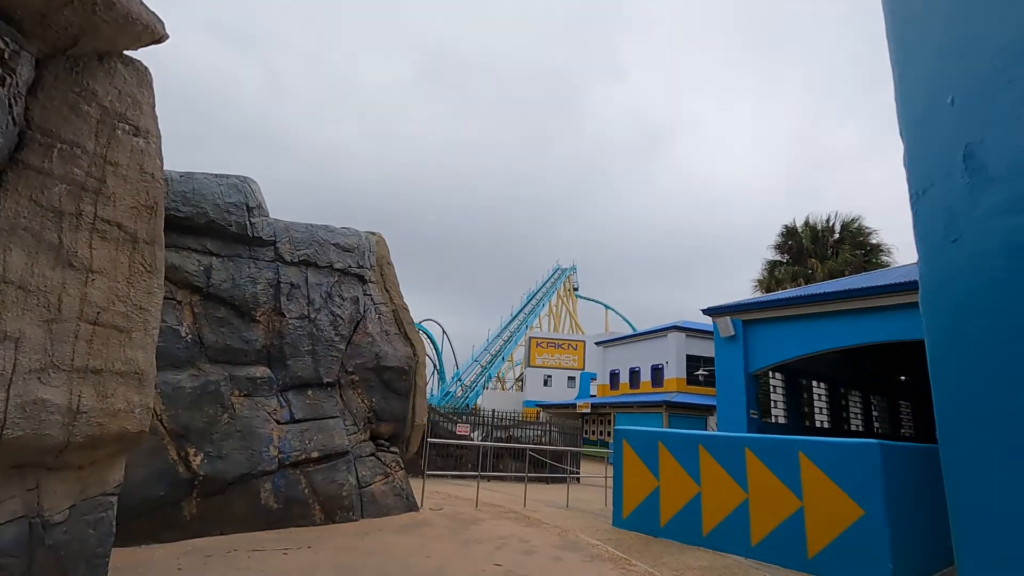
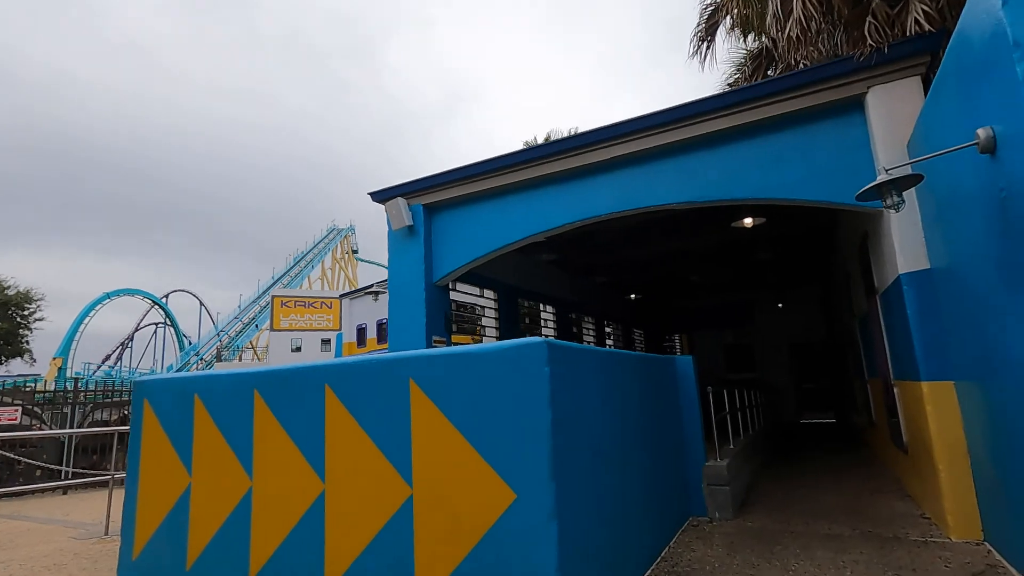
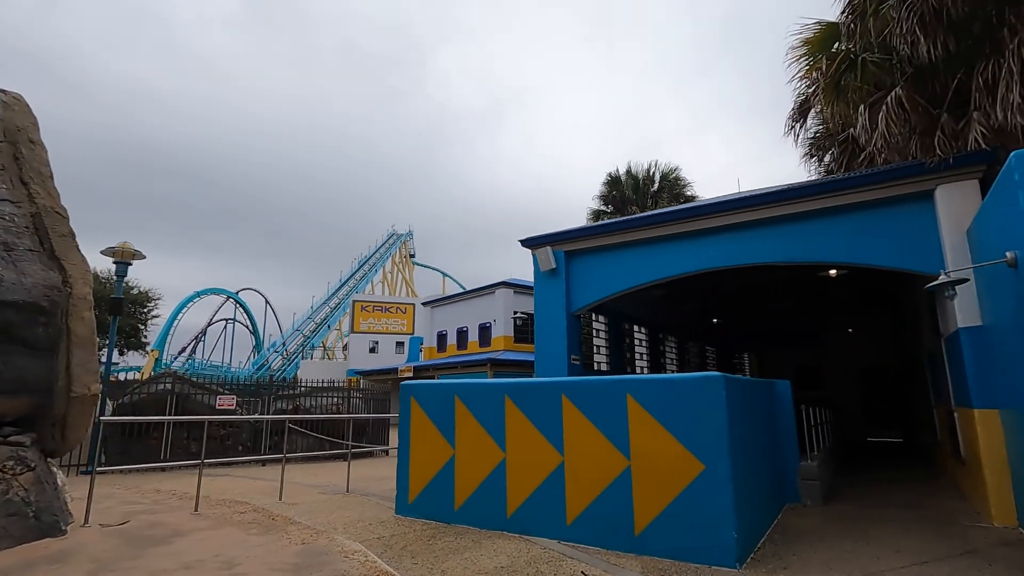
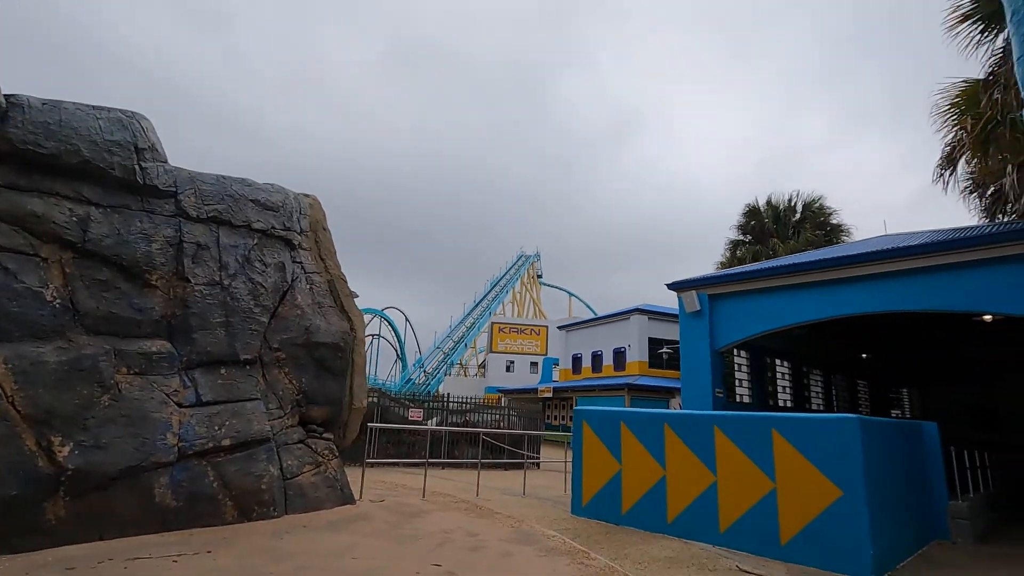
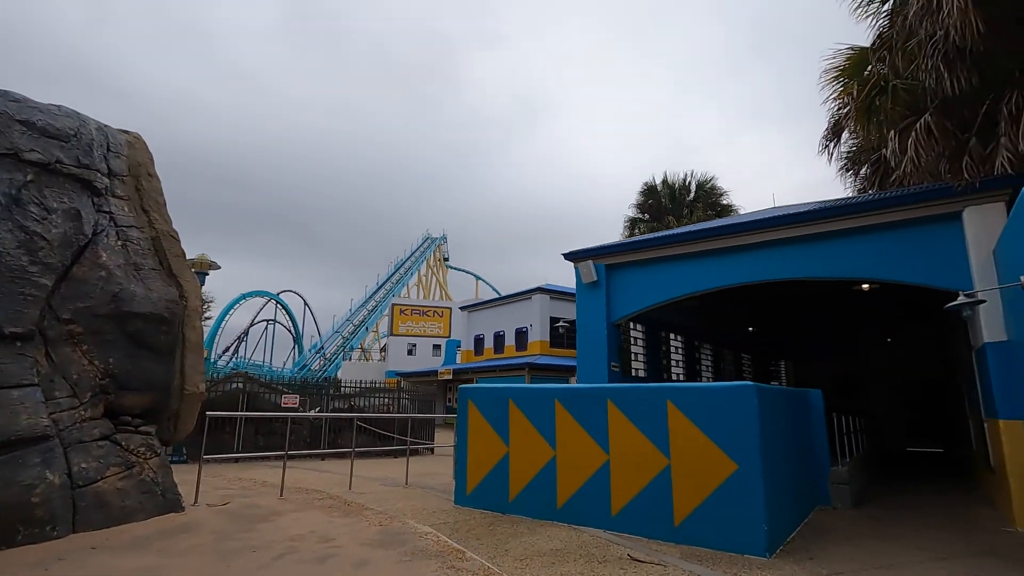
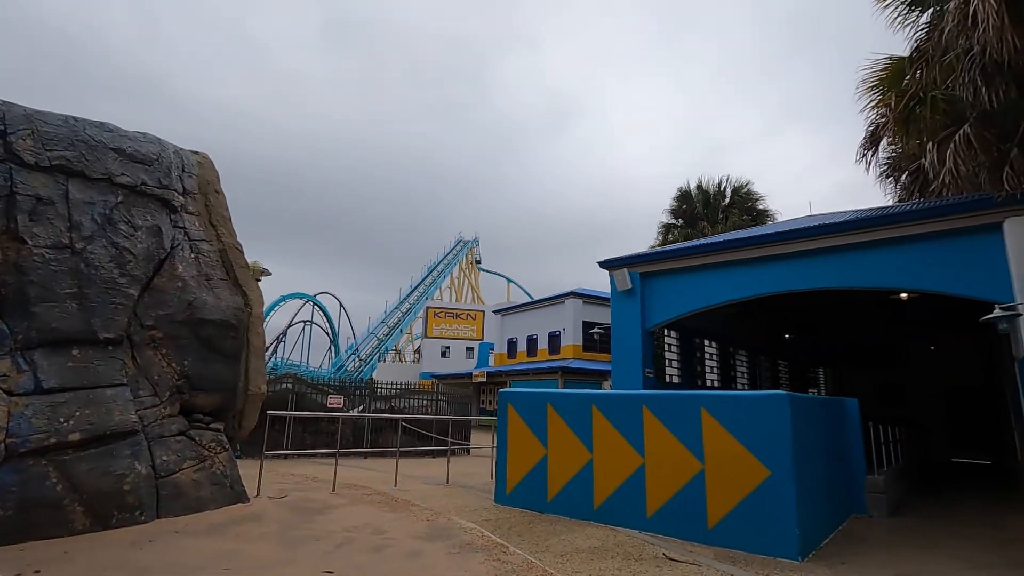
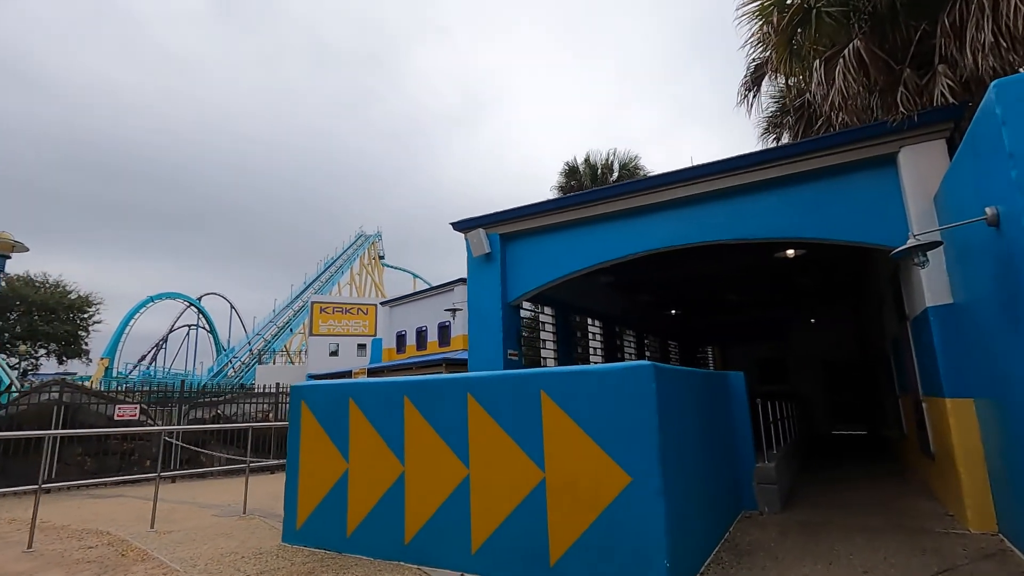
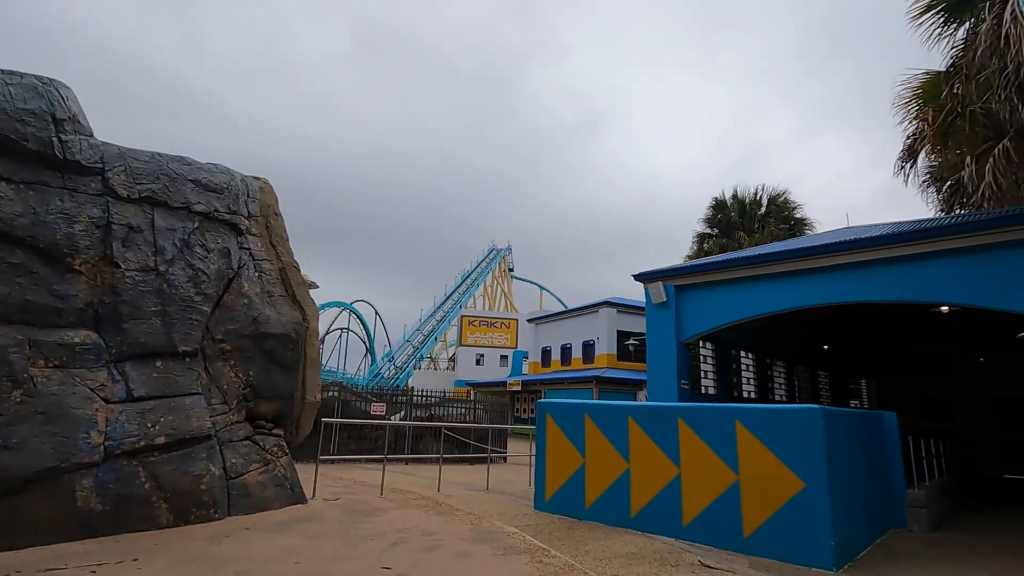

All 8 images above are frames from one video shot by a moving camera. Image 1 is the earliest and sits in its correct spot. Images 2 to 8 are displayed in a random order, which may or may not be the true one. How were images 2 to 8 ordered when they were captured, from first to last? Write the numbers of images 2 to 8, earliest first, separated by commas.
4, 8, 6, 5, 3, 7, 2
